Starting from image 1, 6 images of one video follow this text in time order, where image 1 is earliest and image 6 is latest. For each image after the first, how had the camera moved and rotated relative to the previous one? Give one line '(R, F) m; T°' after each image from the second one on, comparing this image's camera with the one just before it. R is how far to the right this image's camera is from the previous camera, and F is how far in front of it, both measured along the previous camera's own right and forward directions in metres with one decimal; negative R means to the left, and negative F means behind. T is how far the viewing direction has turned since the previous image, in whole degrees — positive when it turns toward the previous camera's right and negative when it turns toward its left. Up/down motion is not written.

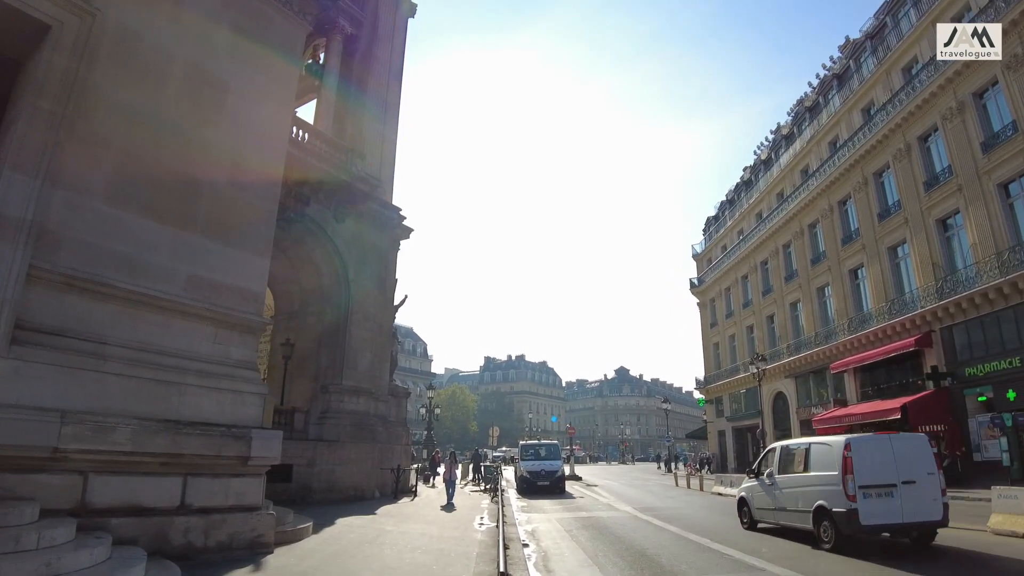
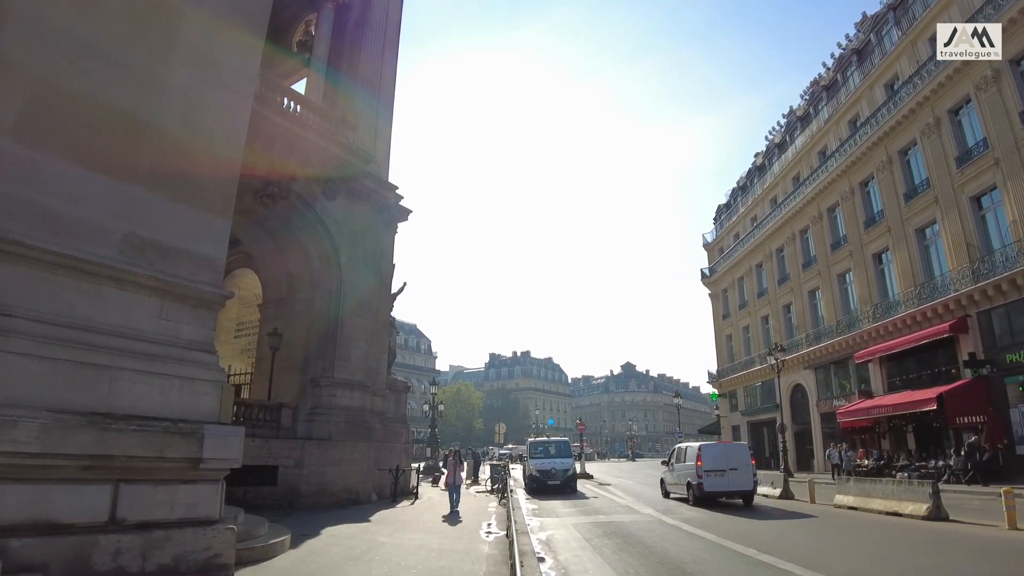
(-0.1, +1.5) m; 0°
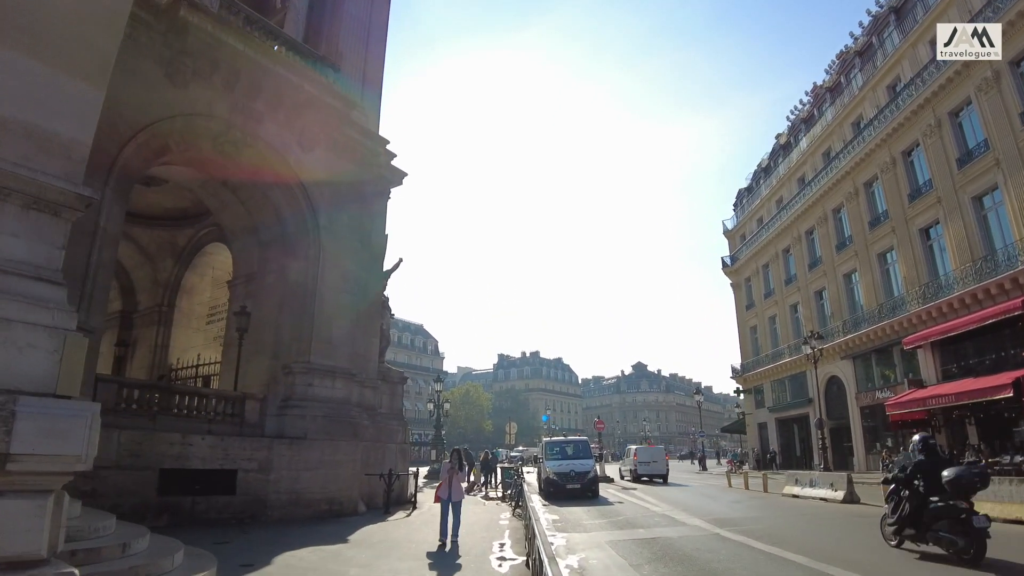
(-0.1, +2.6) m; -1°
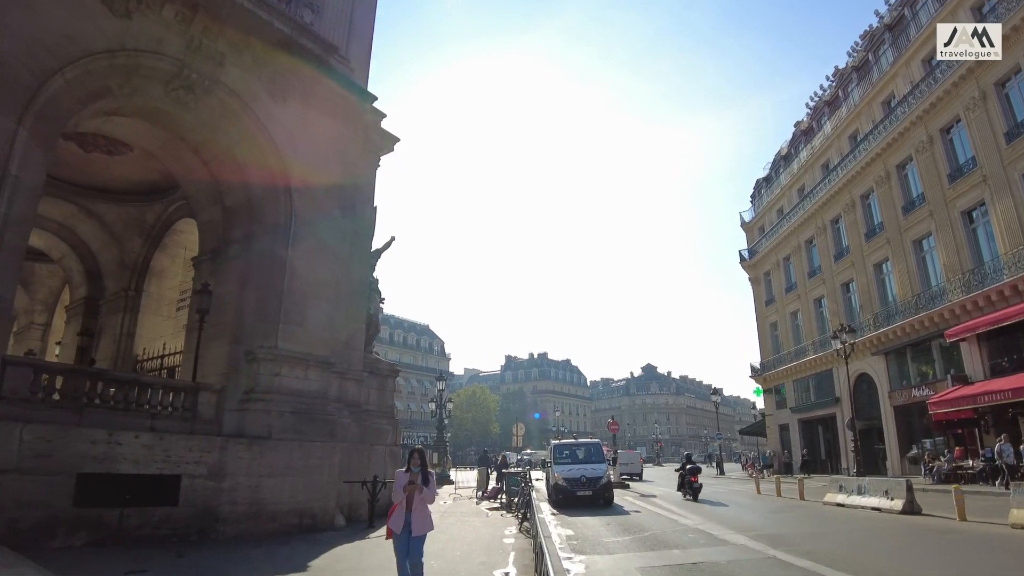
(0.0, +2.0) m; -1°
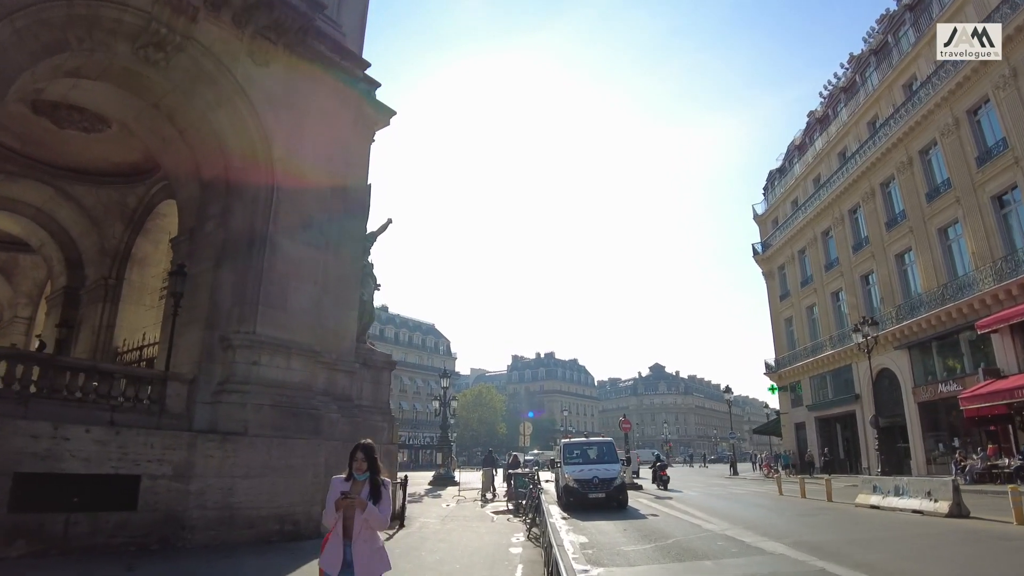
(0.0, +1.1) m; -1°
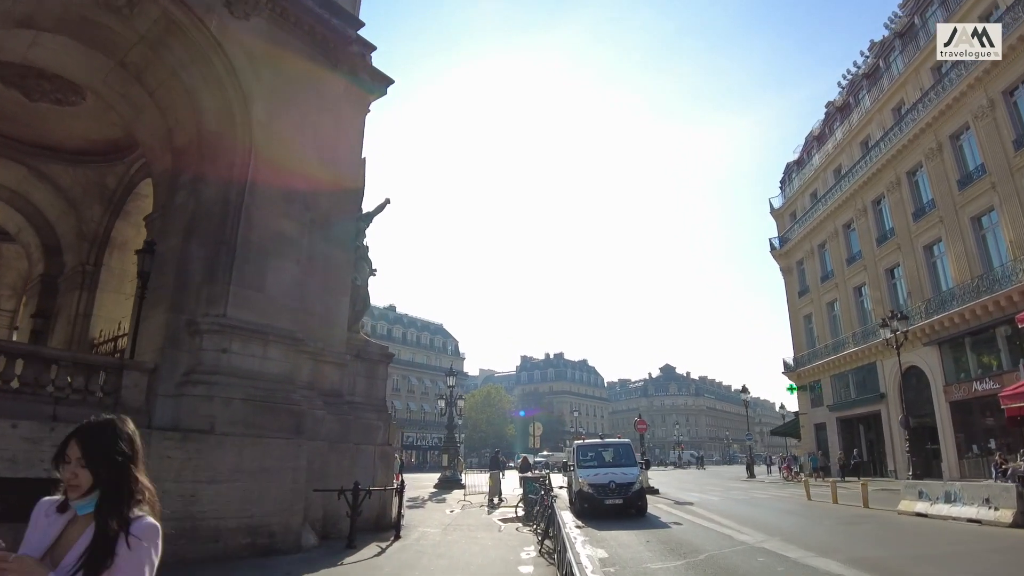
(0.0, +1.2) m; -1°
